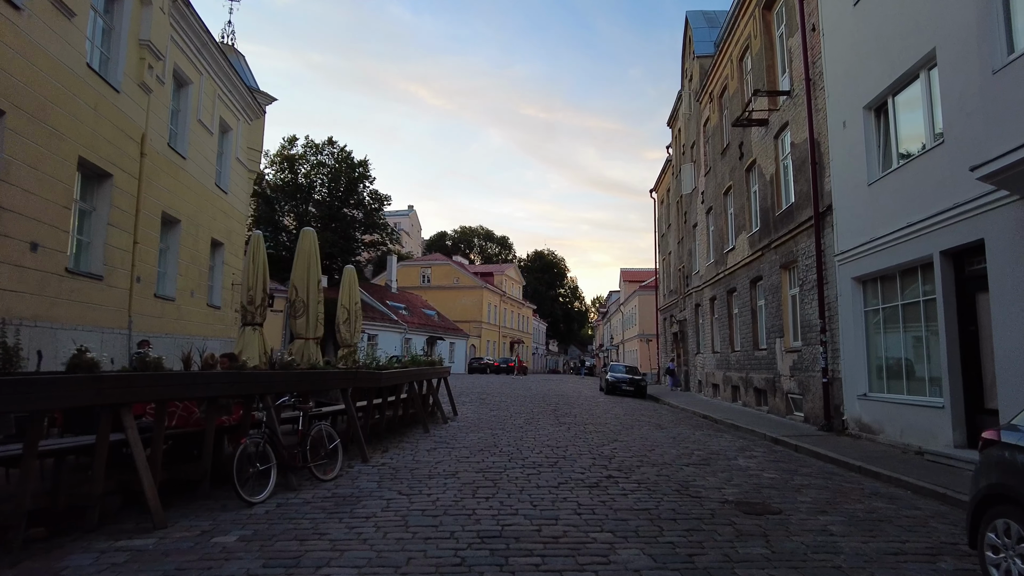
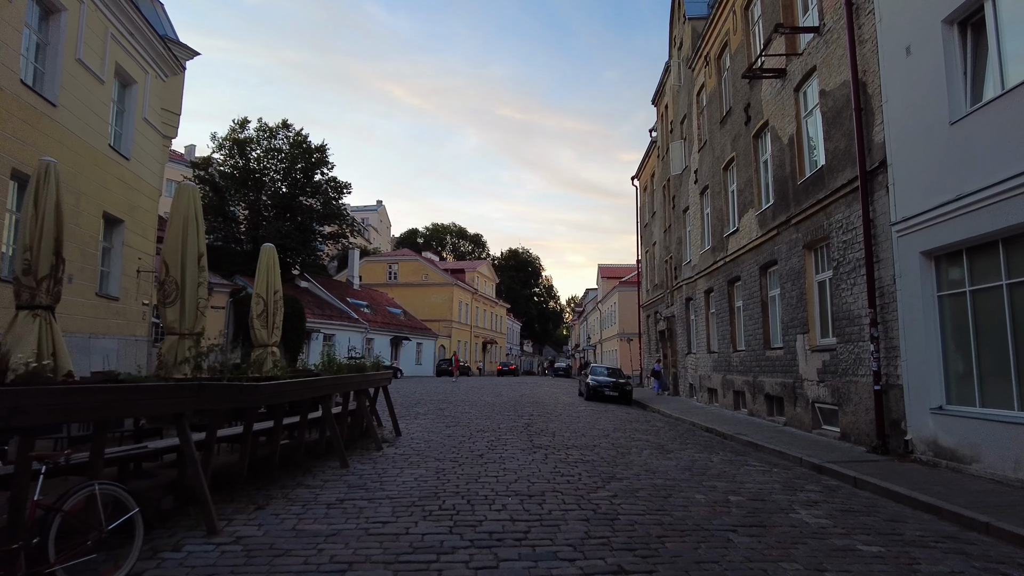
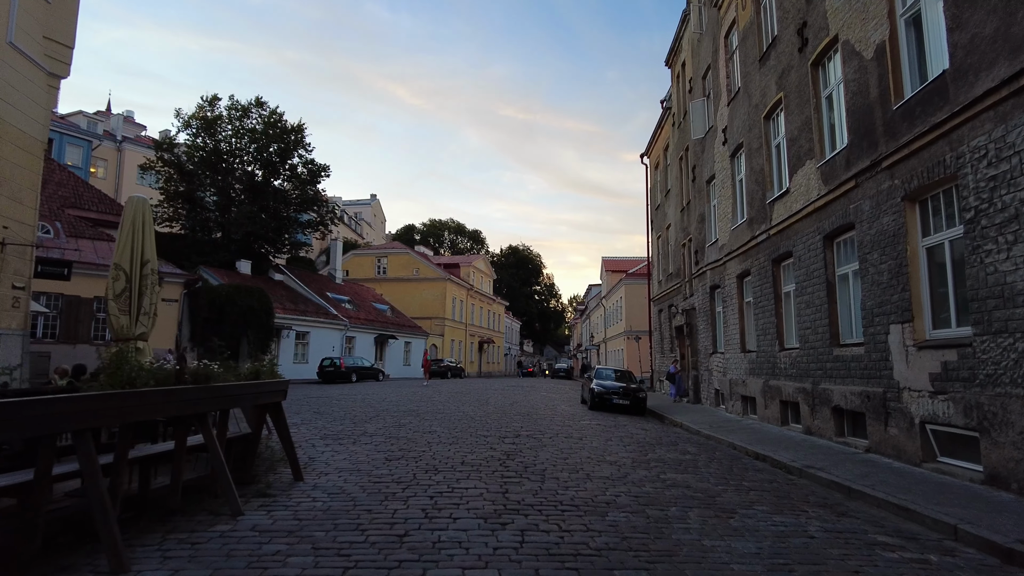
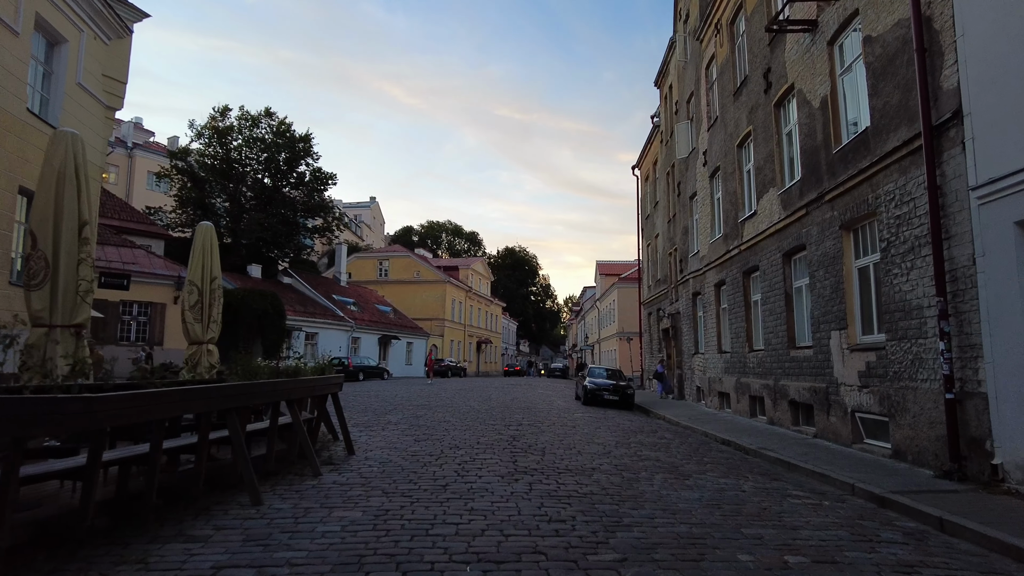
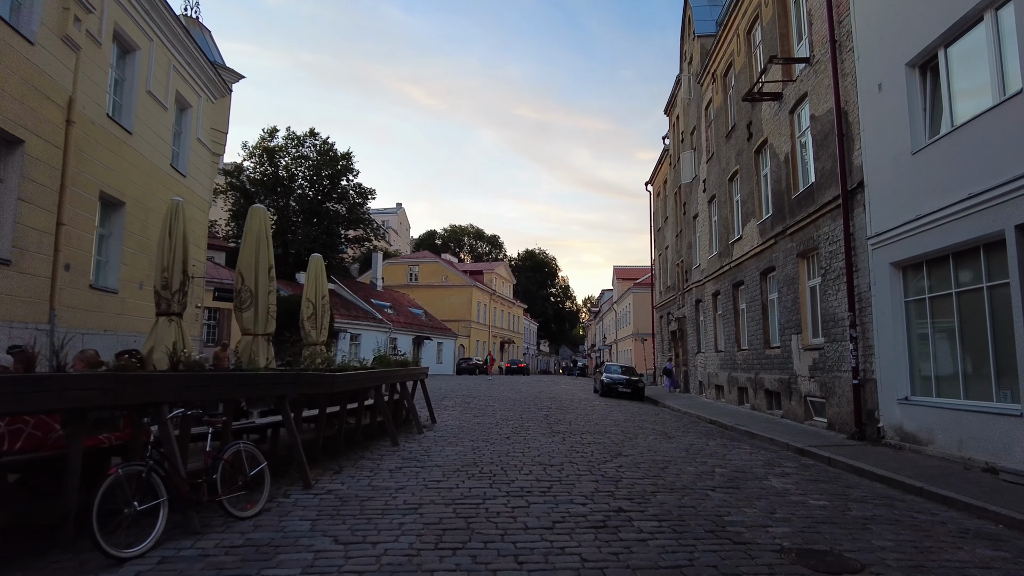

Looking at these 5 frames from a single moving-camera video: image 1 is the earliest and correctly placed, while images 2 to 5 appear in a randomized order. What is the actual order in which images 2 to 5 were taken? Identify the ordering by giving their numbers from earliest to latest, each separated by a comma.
5, 2, 4, 3
